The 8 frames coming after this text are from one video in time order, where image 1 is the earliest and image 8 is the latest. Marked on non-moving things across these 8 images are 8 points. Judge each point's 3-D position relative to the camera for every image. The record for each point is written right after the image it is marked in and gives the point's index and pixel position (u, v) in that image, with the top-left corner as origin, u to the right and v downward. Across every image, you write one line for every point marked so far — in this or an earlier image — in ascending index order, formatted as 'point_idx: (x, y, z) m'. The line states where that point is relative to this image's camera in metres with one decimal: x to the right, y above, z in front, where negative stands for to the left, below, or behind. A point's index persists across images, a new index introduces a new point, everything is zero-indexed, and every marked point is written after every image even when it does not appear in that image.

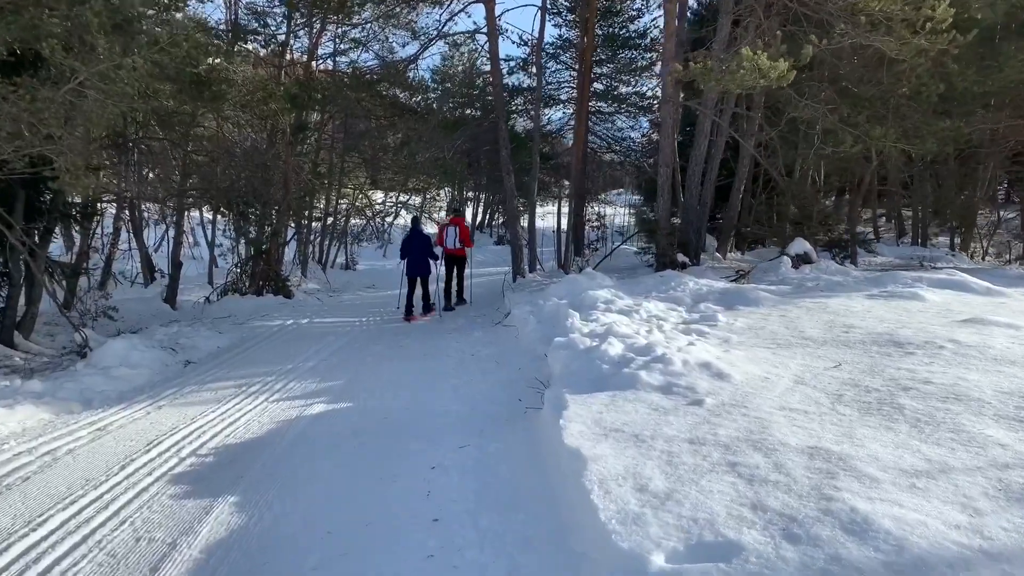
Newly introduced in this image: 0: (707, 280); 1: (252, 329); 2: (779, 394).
0: (+2.1, +0.1, +8.1) m
1: (-3.8, -0.6, +11.0) m
2: (+1.4, -0.6, +3.9) m
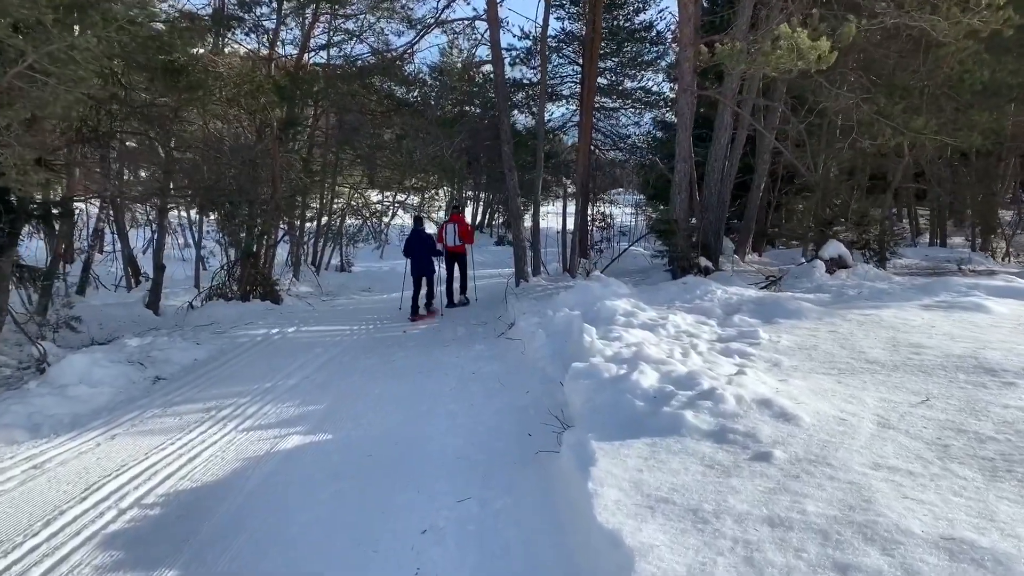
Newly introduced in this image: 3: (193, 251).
0: (+2.2, 0.0, +7.2) m
1: (-3.8, -0.7, +10.2) m
2: (+1.5, -0.6, +3.1) m
3: (-7.1, +0.8, +16.6) m
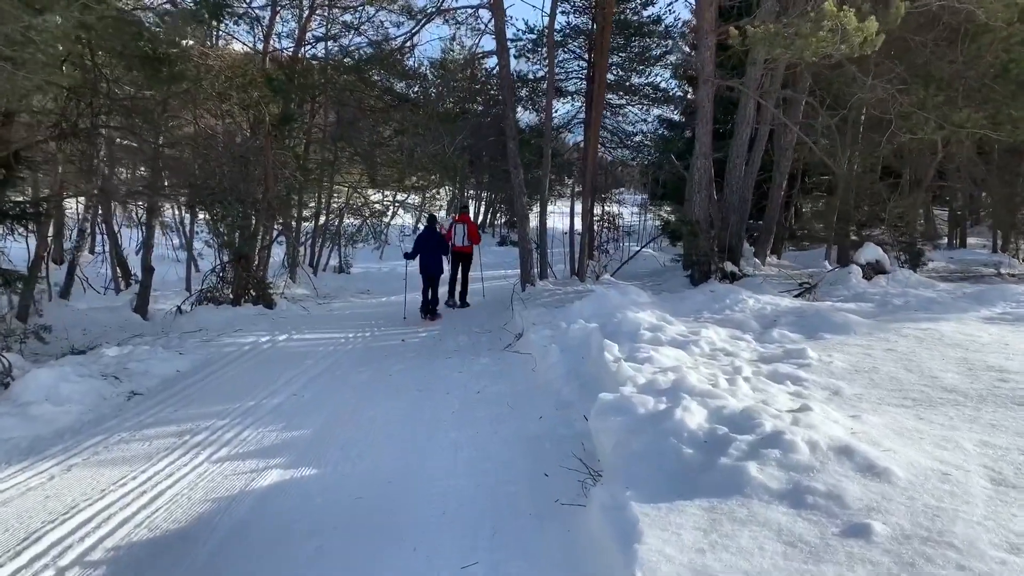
0: (+2.3, -0.1, +6.5) m
1: (-3.7, -0.8, +9.5) m
2: (+1.5, -0.7, +2.4) m
3: (-7.0, +0.8, +16.0) m
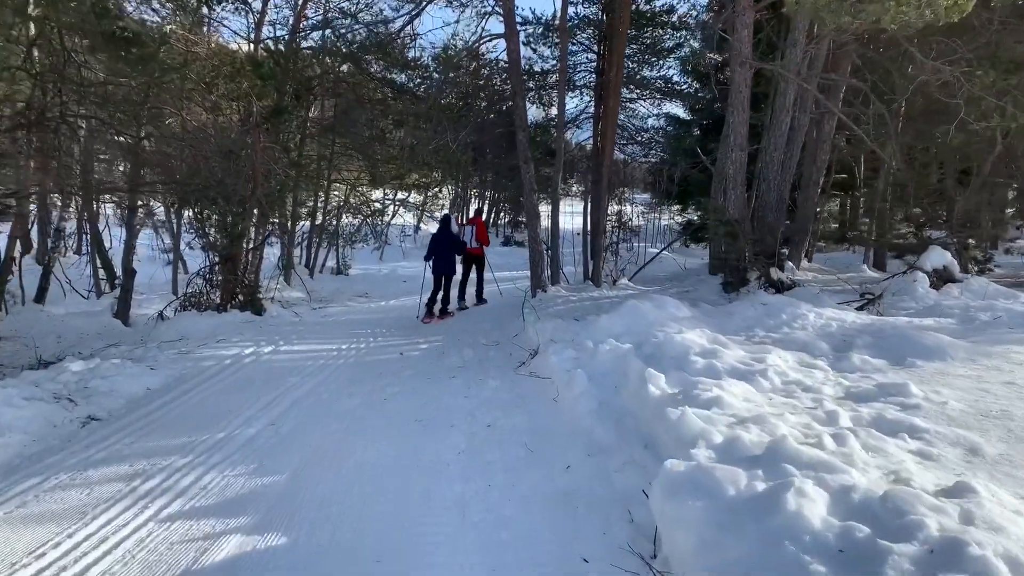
0: (+2.4, -0.2, +5.6) m
1: (-3.6, -0.8, +8.5) m
2: (+1.6, -0.8, +1.4) m
3: (-6.9, +0.7, +15.0) m
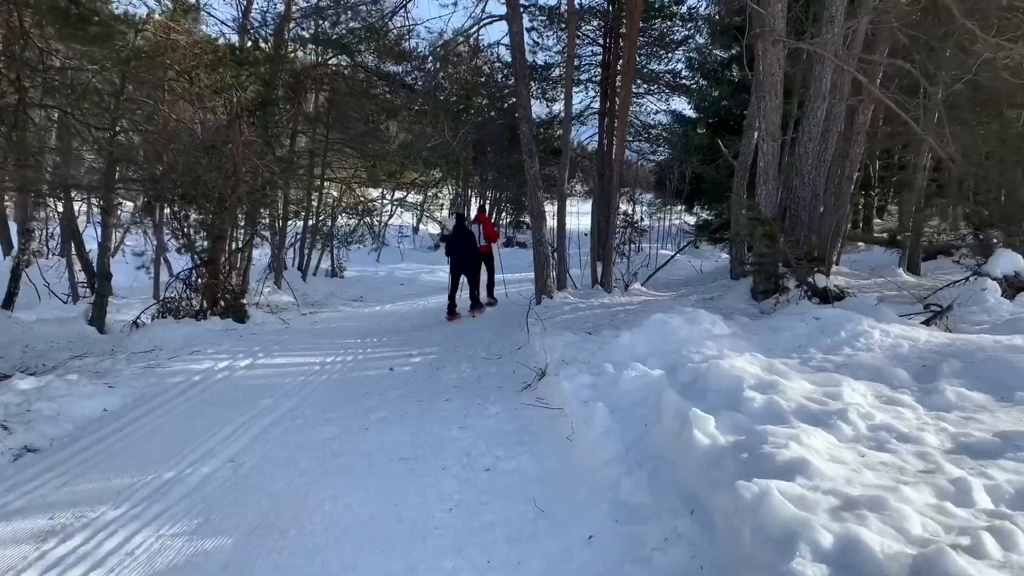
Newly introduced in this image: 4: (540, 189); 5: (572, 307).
0: (+2.4, -0.2, +4.7) m
1: (-3.6, -0.9, +7.7) m
2: (+1.6, -0.9, +0.5) m
3: (-6.8, +0.6, +14.1) m
4: (+0.4, +1.3, +9.9) m
5: (+0.7, -0.2, +8.6) m
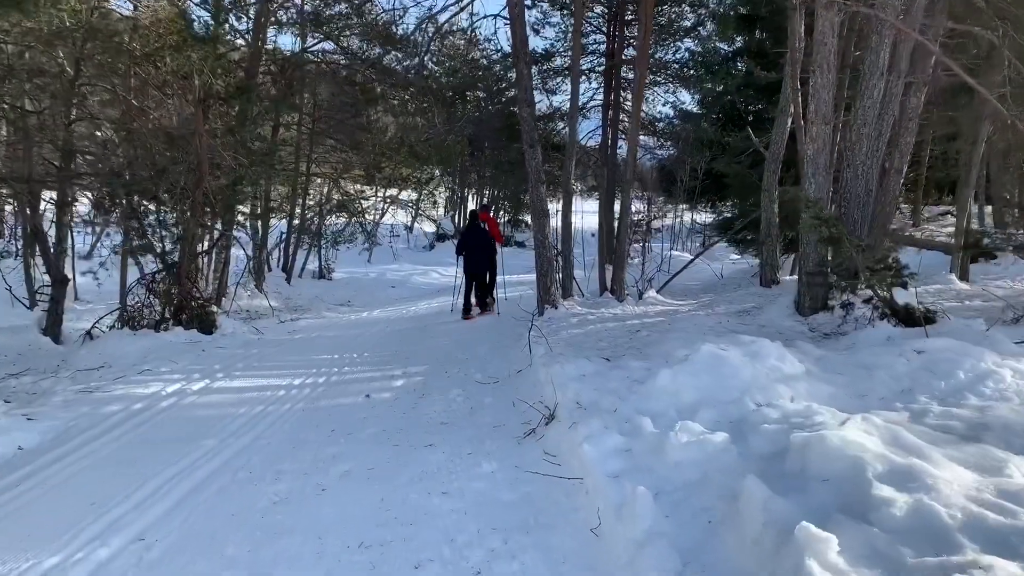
0: (+2.4, -0.3, +3.5) m
1: (-3.6, -1.0, +6.5) m
2: (+1.7, -1.0, -0.7) m
3: (-6.8, +0.5, +13.0) m
4: (+0.4, +1.2, +8.7) m
5: (+0.7, -0.3, +7.5) m
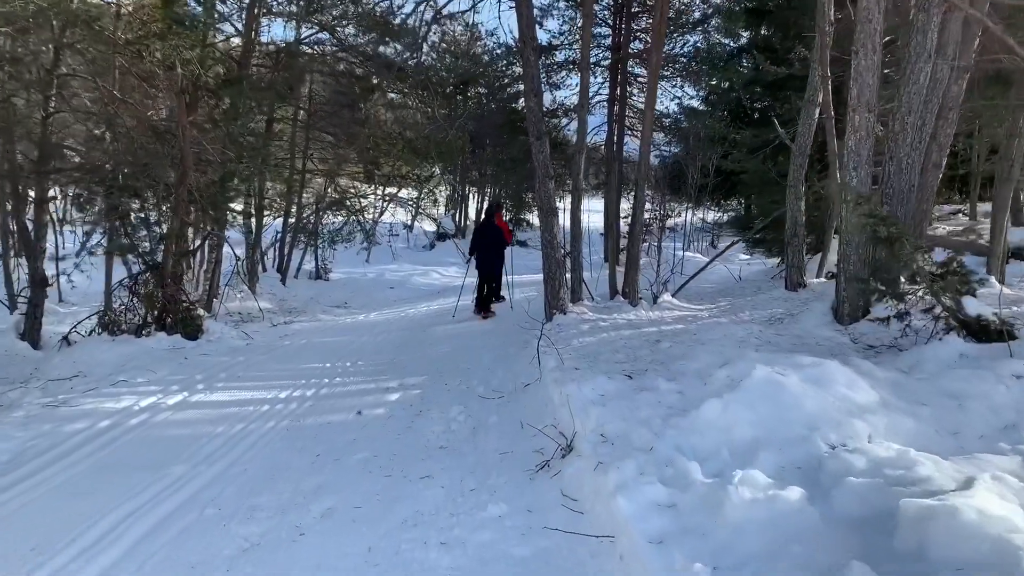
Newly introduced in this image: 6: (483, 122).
0: (+2.4, -0.4, +2.9) m
1: (-3.5, -1.1, +5.9) m
2: (+1.7, -1.1, -1.3) m
3: (-6.8, +0.5, +12.4) m
4: (+0.4, +1.2, +8.1) m
5: (+0.7, -0.4, +6.9) m
6: (-0.5, +3.0, +13.0) m
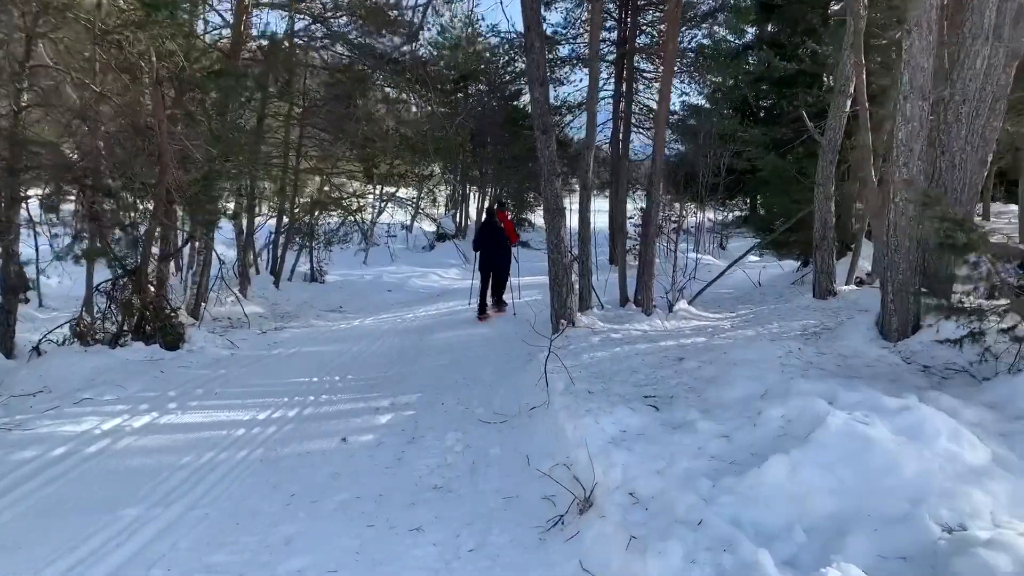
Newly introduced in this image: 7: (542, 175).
0: (+2.5, -0.5, +2.3) m
1: (-3.5, -1.1, +5.3) m
2: (+1.7, -1.1, -1.9) m
3: (-6.7, +0.4, +11.7) m
4: (+0.4, +1.1, +7.5) m
5: (+0.8, -0.4, +6.2) m
6: (-0.5, +2.9, +12.4) m
7: (+0.3, +1.1, +7.5) m
